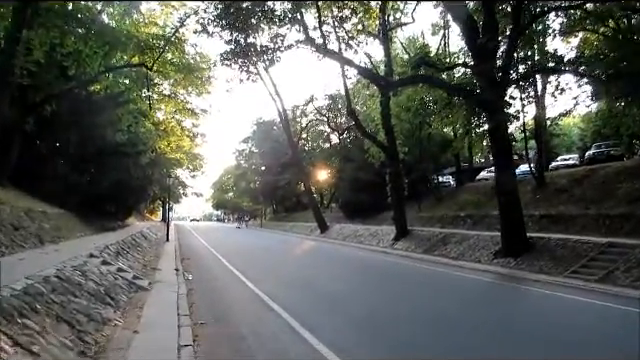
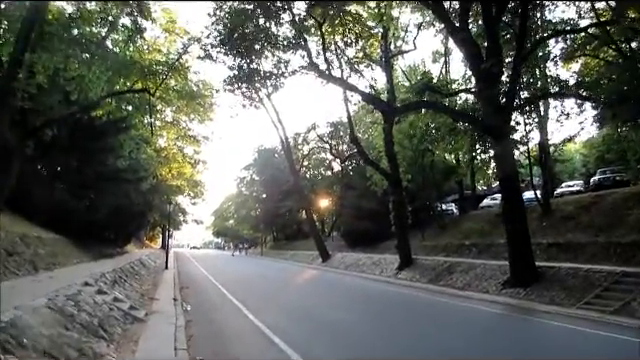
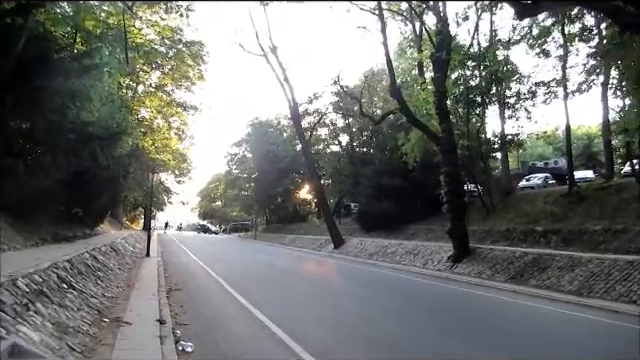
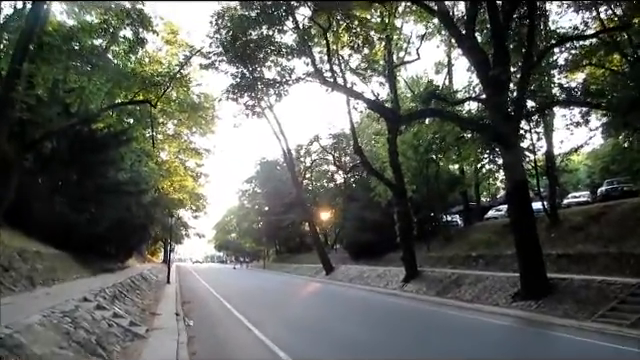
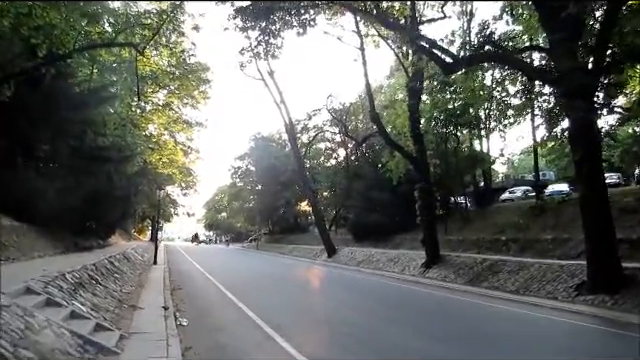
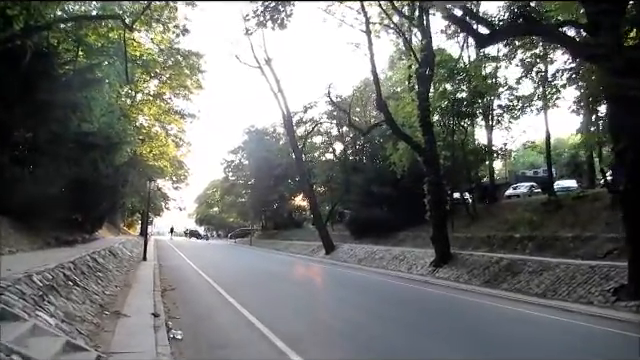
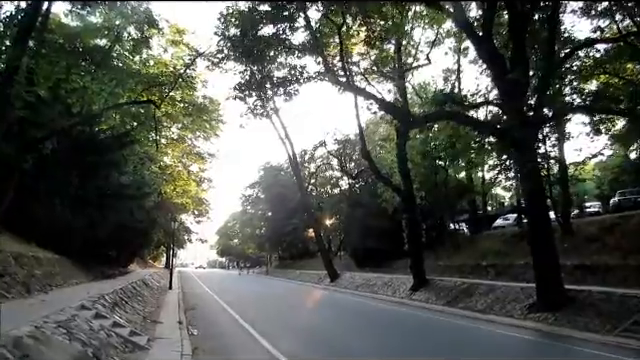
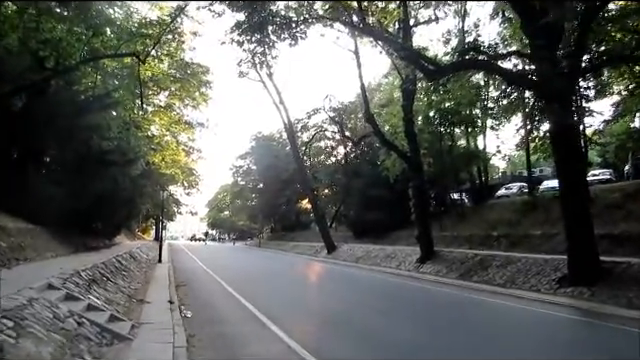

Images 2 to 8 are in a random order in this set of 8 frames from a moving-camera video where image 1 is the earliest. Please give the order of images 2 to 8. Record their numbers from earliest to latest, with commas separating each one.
2, 4, 7, 8, 5, 6, 3
